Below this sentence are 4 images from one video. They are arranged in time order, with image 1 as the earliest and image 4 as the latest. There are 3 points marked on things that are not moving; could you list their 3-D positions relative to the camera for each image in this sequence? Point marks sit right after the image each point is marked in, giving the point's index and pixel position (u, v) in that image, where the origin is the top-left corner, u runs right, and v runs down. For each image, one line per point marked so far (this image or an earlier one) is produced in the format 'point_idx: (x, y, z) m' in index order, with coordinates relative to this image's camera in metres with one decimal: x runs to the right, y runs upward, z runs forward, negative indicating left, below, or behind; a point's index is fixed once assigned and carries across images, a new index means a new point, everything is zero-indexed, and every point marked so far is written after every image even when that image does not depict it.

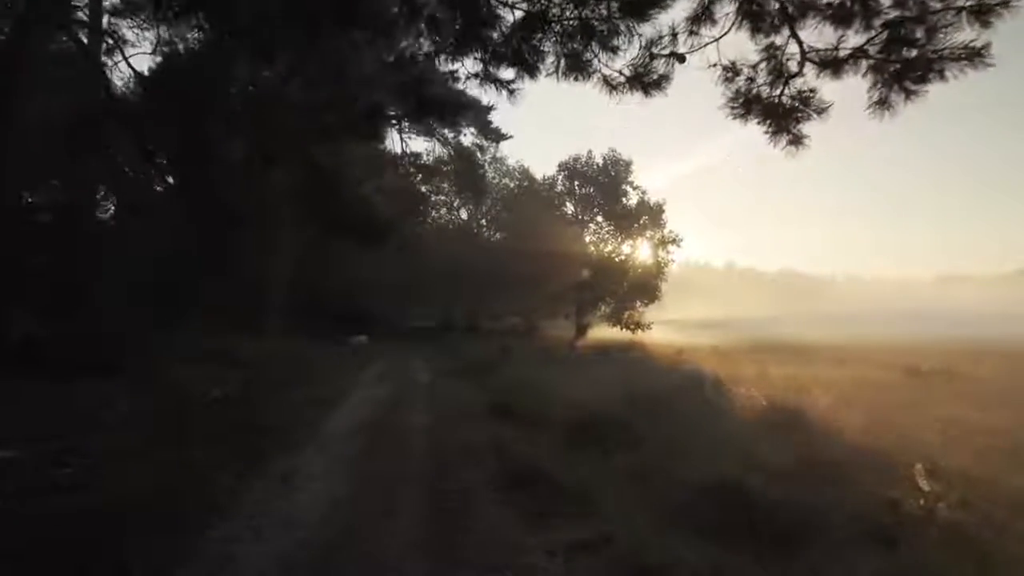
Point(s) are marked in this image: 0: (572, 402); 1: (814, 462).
0: (+1.6, -2.5, +20.0) m
1: (+5.5, -3.1, +15.2) m
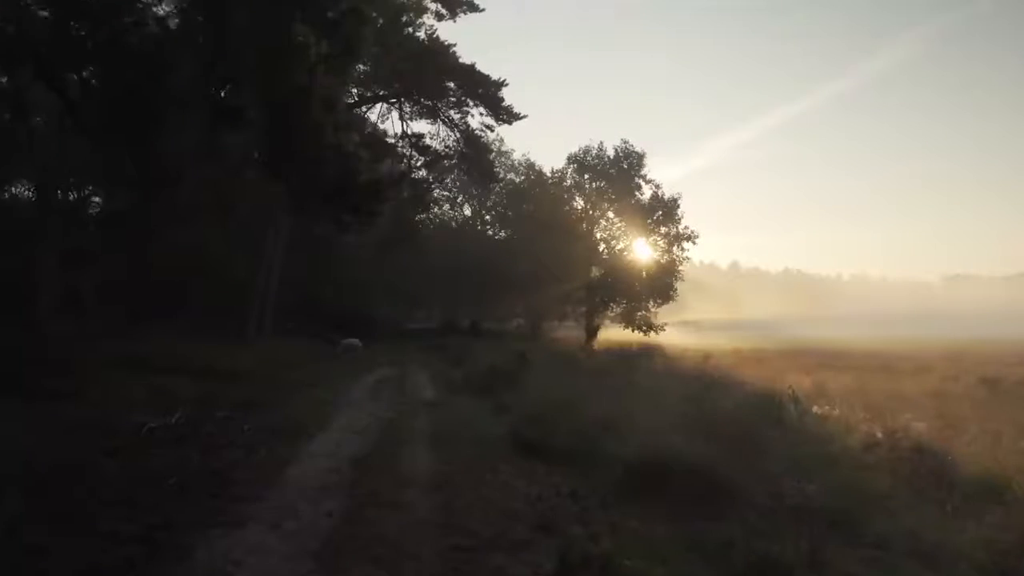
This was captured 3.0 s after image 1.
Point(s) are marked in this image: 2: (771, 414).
0: (+1.8, -2.5, +18.8) m
1: (+5.6, -3.0, +14.1) m
2: (+5.6, -2.7, +18.2) m
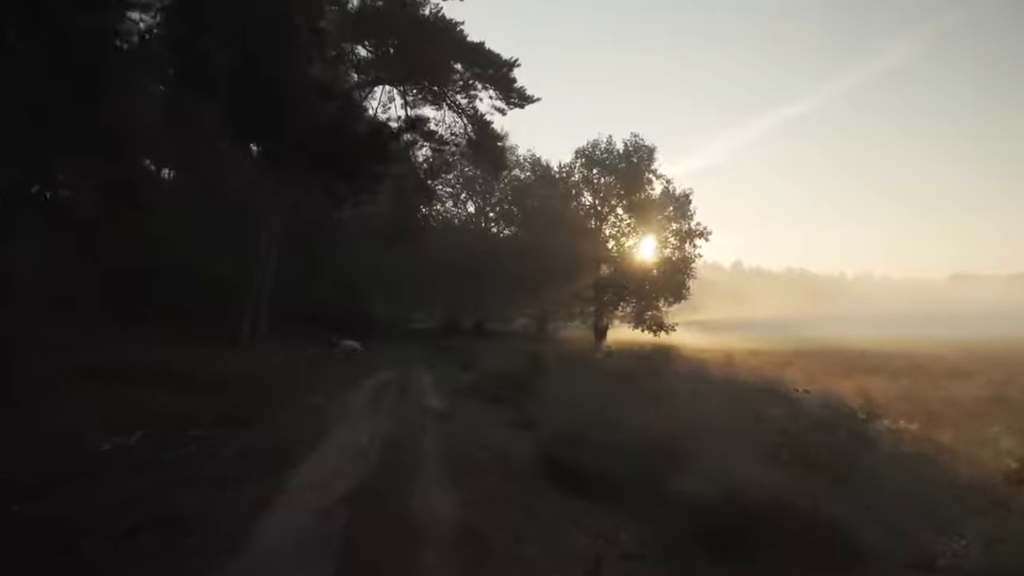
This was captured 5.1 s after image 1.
0: (+1.9, -2.5, +18.1) m
1: (+5.8, -3.0, +13.3) m
2: (+5.8, -2.7, +17.5) m
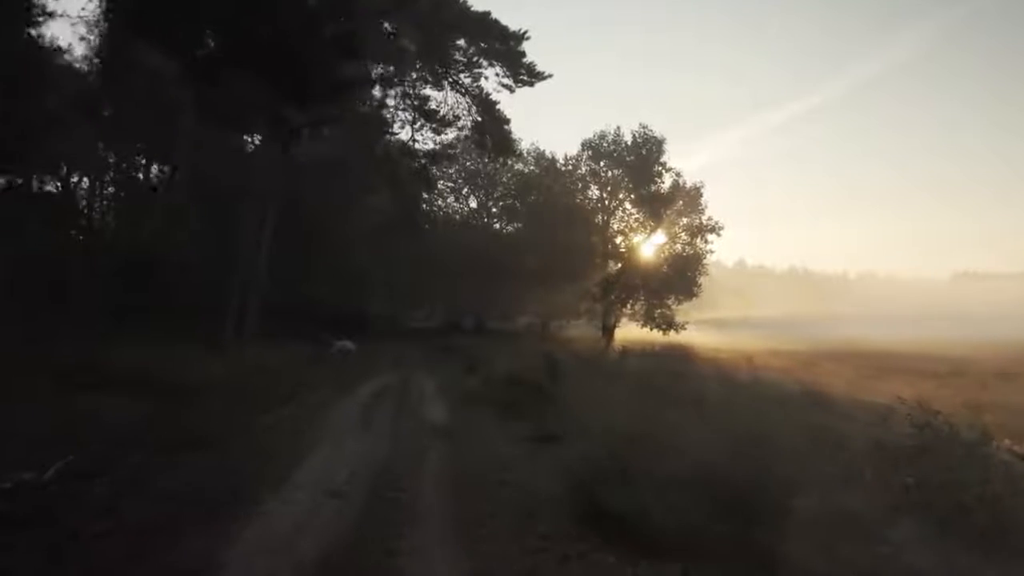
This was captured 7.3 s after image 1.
0: (+2.0, -2.4, +17.3) m
1: (+5.9, -2.9, +12.5) m
2: (+5.9, -2.6, +16.7) m
